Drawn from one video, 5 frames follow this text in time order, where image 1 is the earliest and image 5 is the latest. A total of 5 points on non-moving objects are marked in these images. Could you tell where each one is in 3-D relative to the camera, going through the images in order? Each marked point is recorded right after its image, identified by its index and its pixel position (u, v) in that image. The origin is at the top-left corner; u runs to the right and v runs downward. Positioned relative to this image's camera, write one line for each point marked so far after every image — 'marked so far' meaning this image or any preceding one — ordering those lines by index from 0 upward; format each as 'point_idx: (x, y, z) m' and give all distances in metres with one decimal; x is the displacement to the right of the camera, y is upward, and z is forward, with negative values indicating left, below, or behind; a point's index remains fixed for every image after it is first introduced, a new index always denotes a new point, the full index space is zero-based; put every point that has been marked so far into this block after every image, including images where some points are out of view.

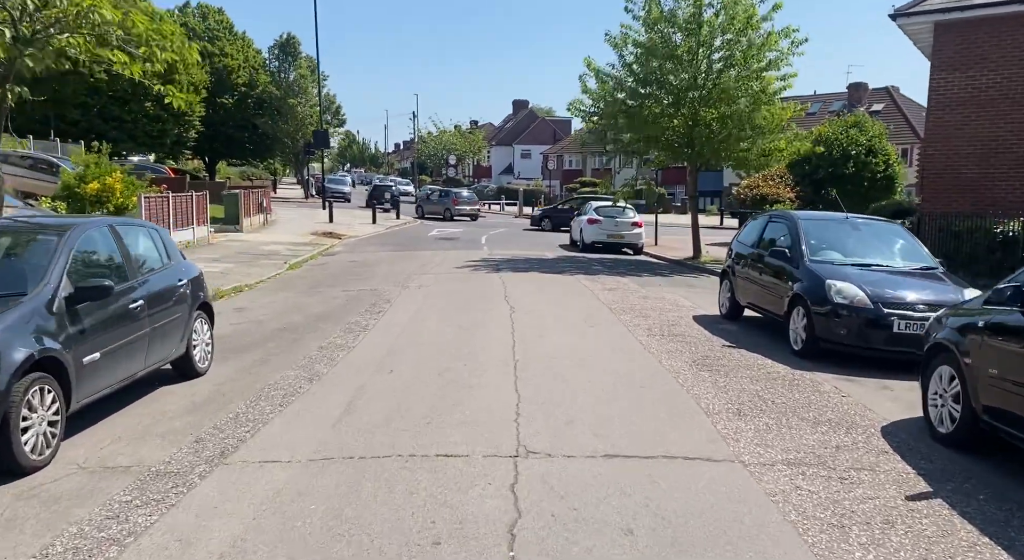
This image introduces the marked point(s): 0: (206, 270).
0: (-6.8, +0.2, +18.1) m
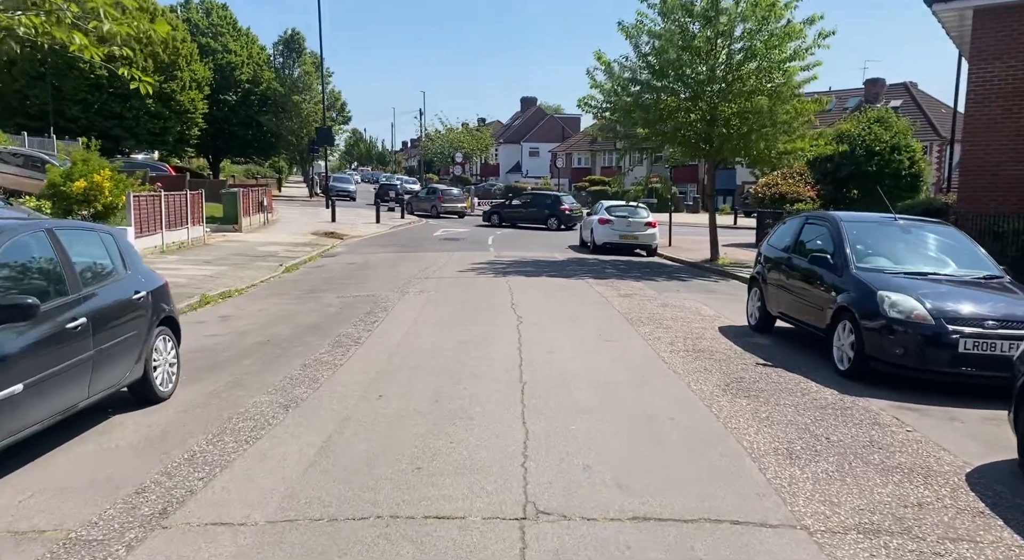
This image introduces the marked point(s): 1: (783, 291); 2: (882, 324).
0: (-6.7, +0.2, +17.1) m
1: (+3.3, -0.1, +9.9) m
2: (+3.4, -0.4, +7.4) m
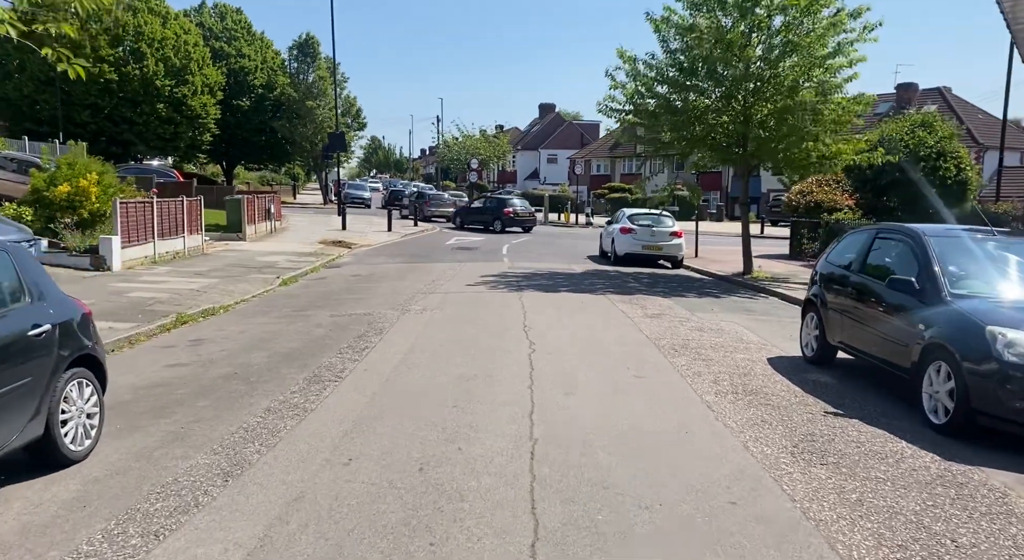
0: (-6.4, -0.1, +15.7) m
1: (+3.4, -0.4, +8.3) m
2: (+3.4, -0.6, +5.8) m
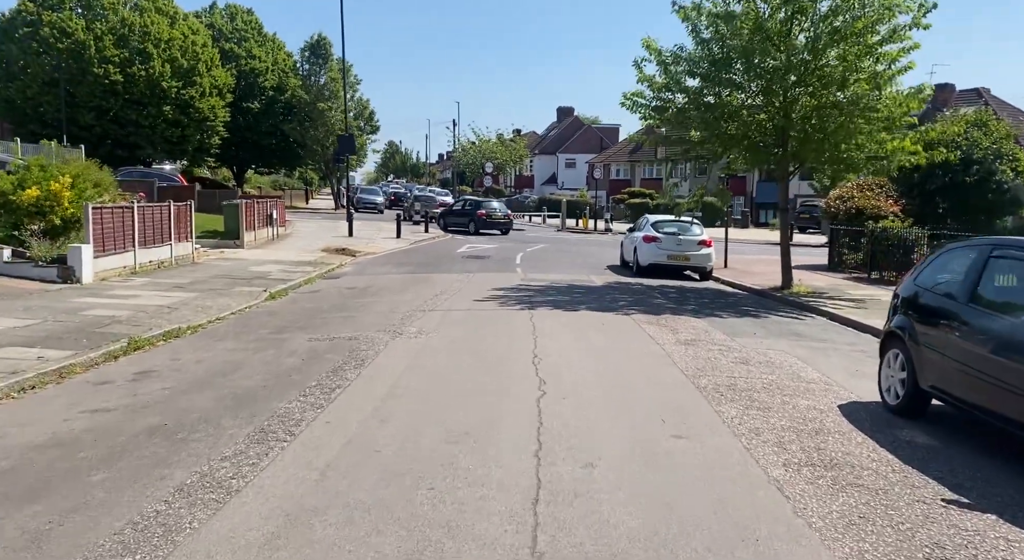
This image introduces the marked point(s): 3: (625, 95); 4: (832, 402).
0: (-6.2, -0.4, +14.1) m
1: (+3.4, -0.6, +6.4) m
2: (+3.4, -0.9, +3.9) m
3: (+2.6, +4.2, +18.5) m
4: (+2.9, -1.1, +7.4) m
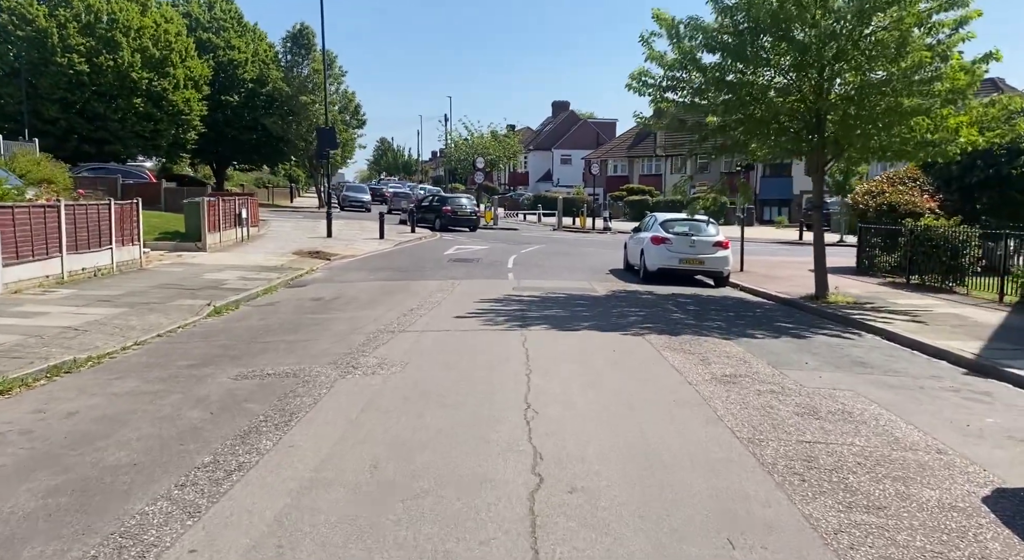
0: (-6.3, -0.6, +11.5) m
1: (+3.3, -0.8, +3.9) m
2: (+3.3, -1.0, +1.4) m
3: (+2.4, +4.0, +16.0) m
4: (+2.8, -1.3, +5.0) m
